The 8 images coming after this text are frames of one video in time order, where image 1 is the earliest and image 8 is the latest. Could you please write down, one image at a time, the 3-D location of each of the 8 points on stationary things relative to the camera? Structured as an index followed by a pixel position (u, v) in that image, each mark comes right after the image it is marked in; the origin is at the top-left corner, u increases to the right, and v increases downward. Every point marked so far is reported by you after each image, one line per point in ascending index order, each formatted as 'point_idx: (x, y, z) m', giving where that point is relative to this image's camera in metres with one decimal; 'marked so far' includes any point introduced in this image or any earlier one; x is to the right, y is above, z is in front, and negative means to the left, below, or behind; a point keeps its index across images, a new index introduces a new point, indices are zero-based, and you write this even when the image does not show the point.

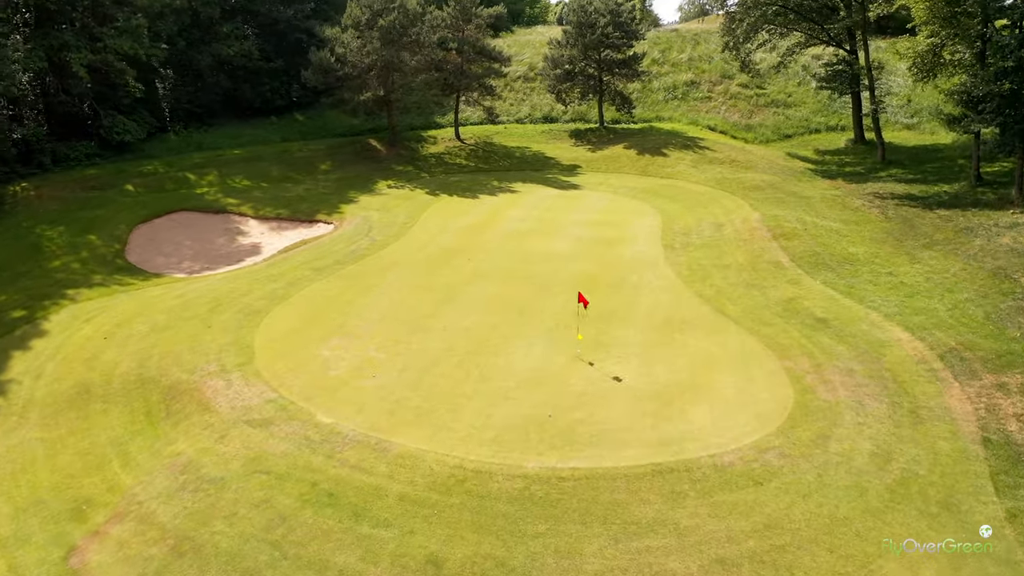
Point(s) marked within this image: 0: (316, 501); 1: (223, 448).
0: (-3.0, -3.3, +12.6) m
1: (-5.0, -2.8, +14.2) m
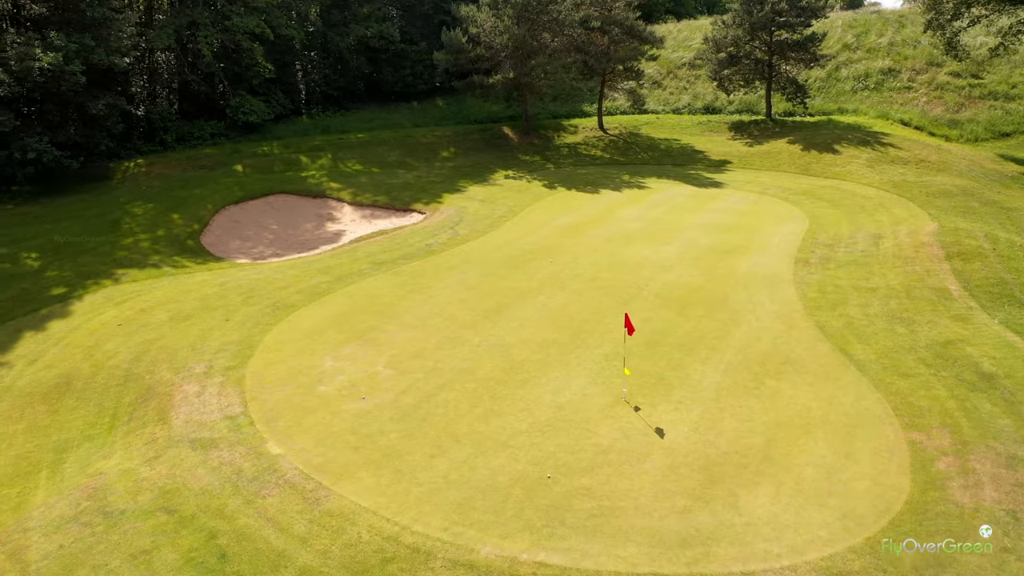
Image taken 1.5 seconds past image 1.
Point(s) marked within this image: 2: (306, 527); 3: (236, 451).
0: (-3.7, -3.3, +9.8) m
1: (-5.3, -2.6, +11.8) m
2: (-2.6, -3.0, +10.2) m
3: (-4.1, -2.4, +12.0) m
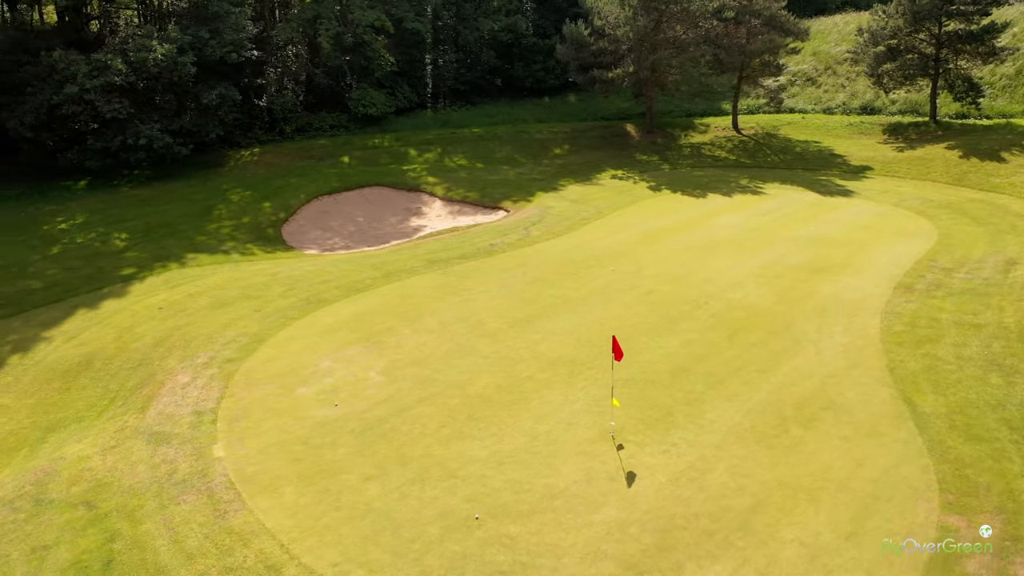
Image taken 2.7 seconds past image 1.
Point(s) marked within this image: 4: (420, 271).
0: (-4.9, -3.2, +9.3) m
1: (-5.9, -2.5, +11.6) m
2: (-3.7, -3.0, +9.5) m
3: (-4.7, -2.3, +11.6) m
4: (-2.2, +0.4, +19.4) m
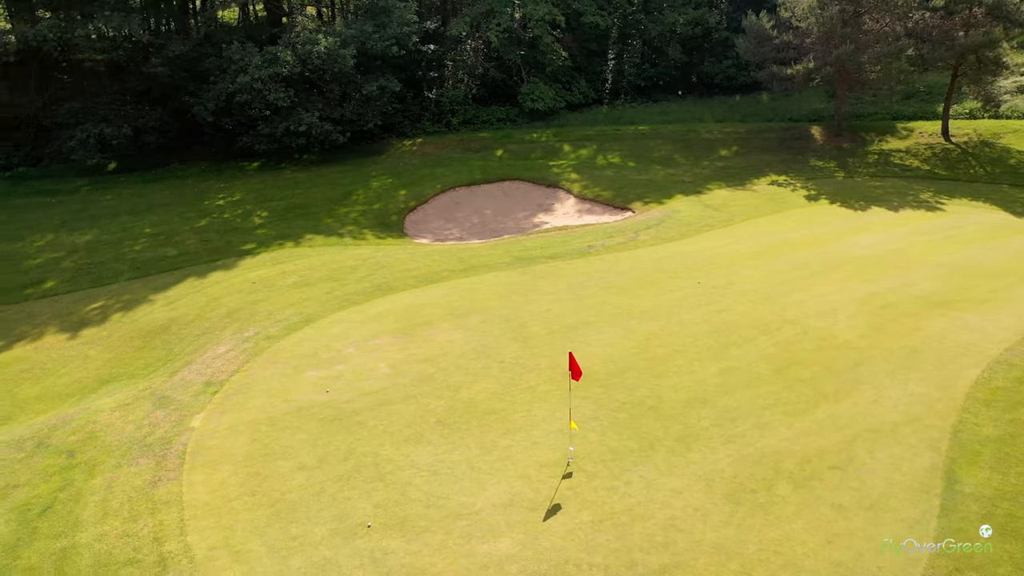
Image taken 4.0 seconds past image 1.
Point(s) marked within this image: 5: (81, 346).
0: (-6.0, -2.8, +10.2) m
1: (-6.3, -2.0, +12.7) m
2: (-4.8, -2.6, +10.0) m
3: (-5.1, -1.9, +12.3) m
4: (-0.2, +0.5, +19.0) m
5: (-8.6, -1.1, +16.4) m
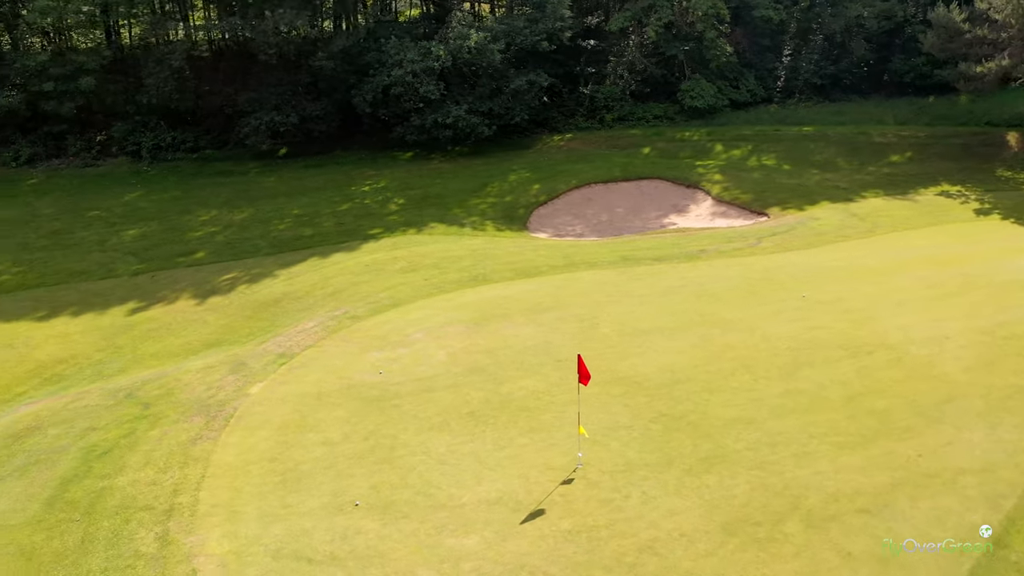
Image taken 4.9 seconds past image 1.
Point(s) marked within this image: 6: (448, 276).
0: (-5.9, -2.3, +11.5) m
1: (-5.5, -1.5, +13.9) m
2: (-4.7, -2.2, +11.0) m
3: (-4.4, -1.5, +13.3) m
4: (+2.1, +0.5, +18.6) m
5: (-6.8, -0.5, +18.1) m
6: (-1.4, +0.3, +18.4) m
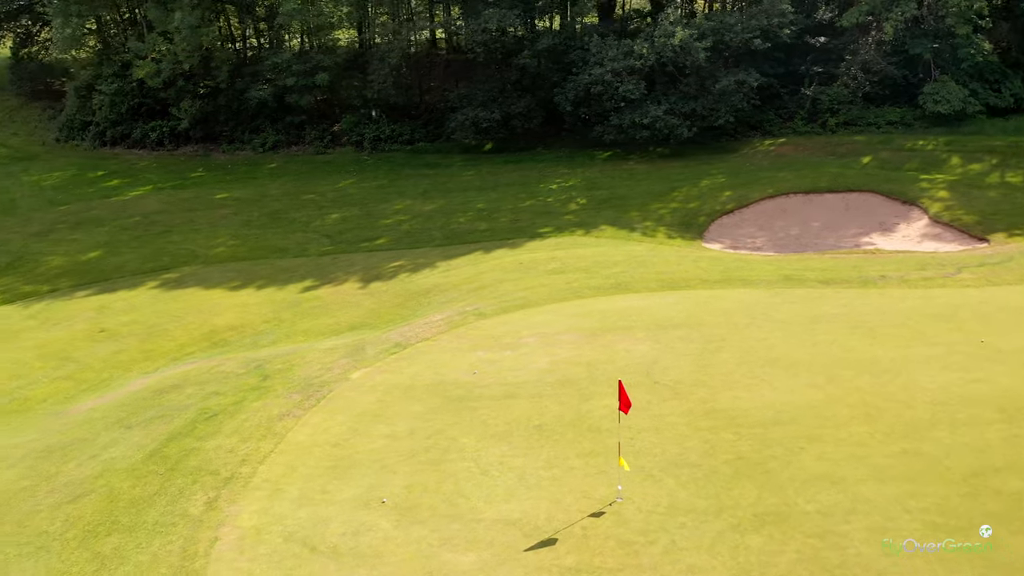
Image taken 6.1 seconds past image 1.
0: (-4.8, -1.9, +12.7) m
1: (-3.6, -1.2, +14.9) m
2: (-3.8, -2.0, +11.9) m
3: (-2.8, -1.3, +14.0) m
4: (+5.2, +0.1, +17.1) m
5: (-3.5, -0.2, +19.2) m
6: (+1.8, +0.1, +18.0) m
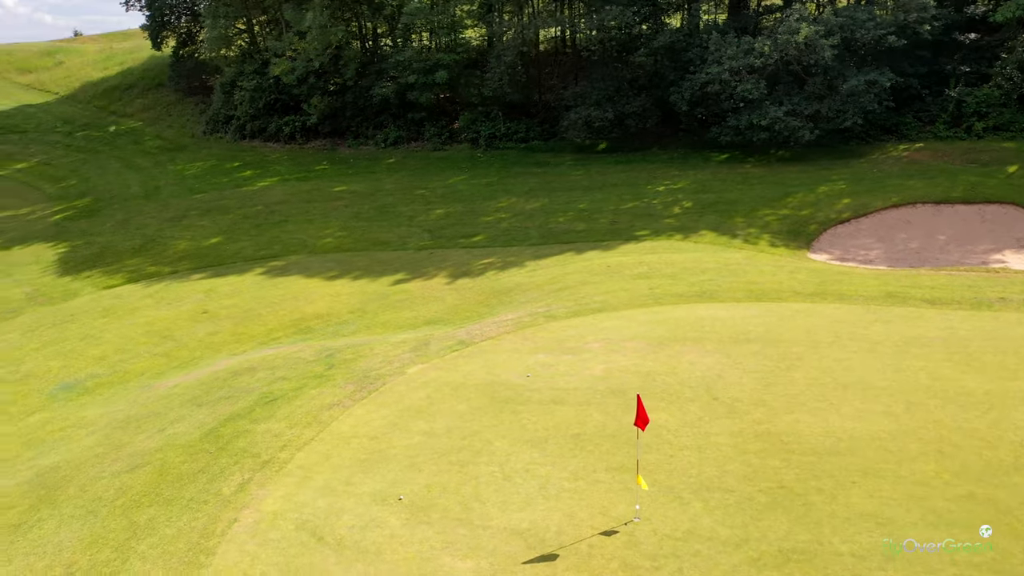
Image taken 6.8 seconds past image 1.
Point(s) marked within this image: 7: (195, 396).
0: (-4.0, -1.7, +13.2) m
1: (-2.4, -1.1, +15.2) m
2: (-3.2, -1.9, +12.3) m
3: (-1.8, -1.2, +14.1) m
4: (+6.7, -0.3, +15.8) m
5: (-1.5, -0.1, +19.4) m
6: (+3.5, 0.0, +17.3) m
7: (-5.4, -1.8, +13.9) m
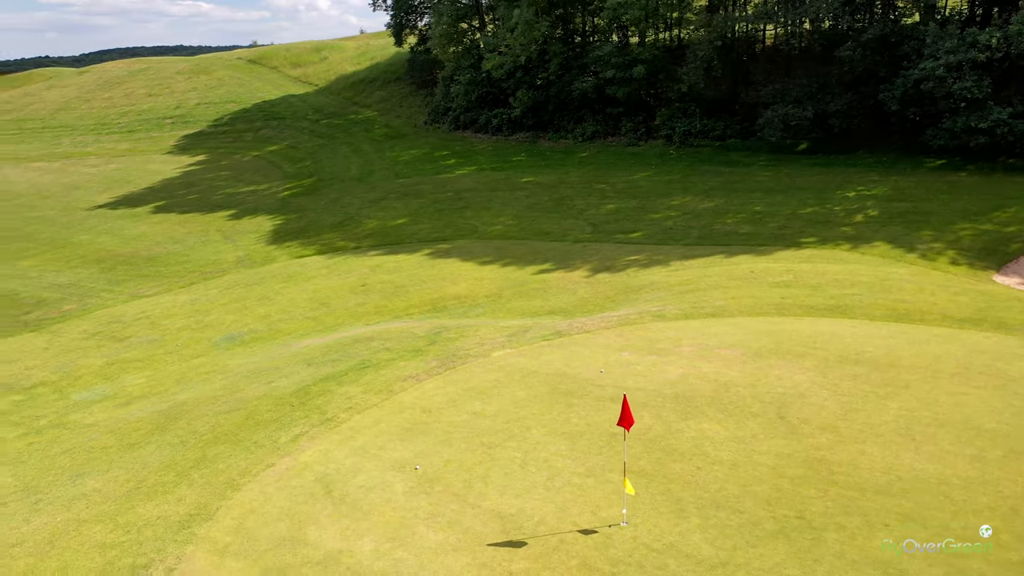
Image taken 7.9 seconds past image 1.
0: (-2.6, -1.3, +14.3) m
1: (-0.5, -0.8, +15.7) m
2: (-2.1, -1.5, +13.2) m
3: (-0.2, -1.0, +14.5) m
4: (+8.4, -0.7, +13.7) m
5: (+1.7, +0.1, +19.5) m
6: (+5.8, -0.2, +16.0) m
7: (-3.7, -1.3, +15.4) m
